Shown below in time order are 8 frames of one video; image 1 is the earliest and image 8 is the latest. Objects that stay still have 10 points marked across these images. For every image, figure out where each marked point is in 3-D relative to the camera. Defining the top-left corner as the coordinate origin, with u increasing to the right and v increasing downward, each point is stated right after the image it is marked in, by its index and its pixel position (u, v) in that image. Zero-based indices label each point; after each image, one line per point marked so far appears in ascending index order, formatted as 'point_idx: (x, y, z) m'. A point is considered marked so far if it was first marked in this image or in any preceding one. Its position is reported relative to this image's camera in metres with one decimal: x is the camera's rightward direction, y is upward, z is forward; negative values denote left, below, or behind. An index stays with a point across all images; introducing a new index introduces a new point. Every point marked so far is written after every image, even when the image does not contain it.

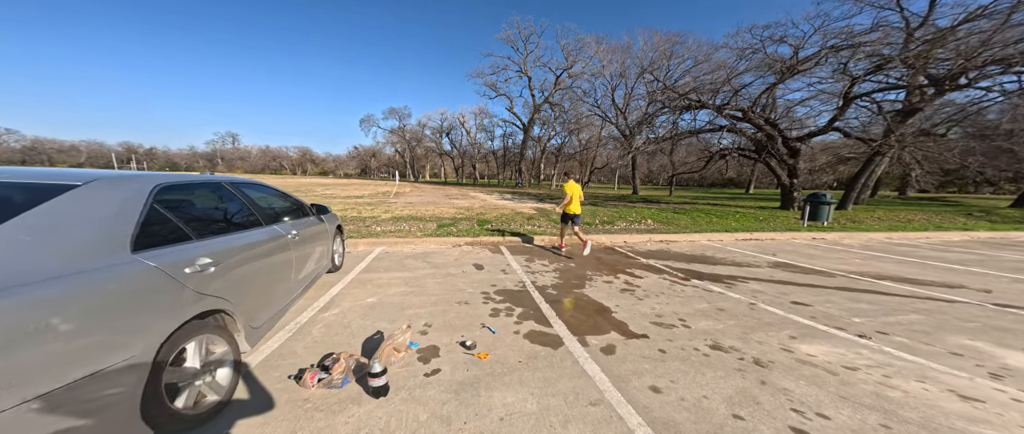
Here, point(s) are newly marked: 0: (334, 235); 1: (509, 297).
0: (-3.0, -0.3, +5.1) m
1: (0.0, -1.2, +4.7) m
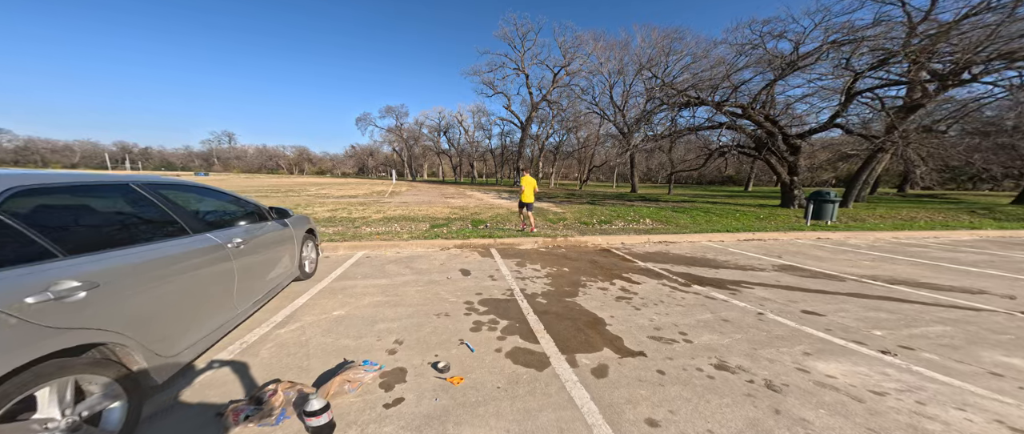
0: (-3.2, -0.4, +4.7) m
1: (-0.2, -1.2, +4.3) m
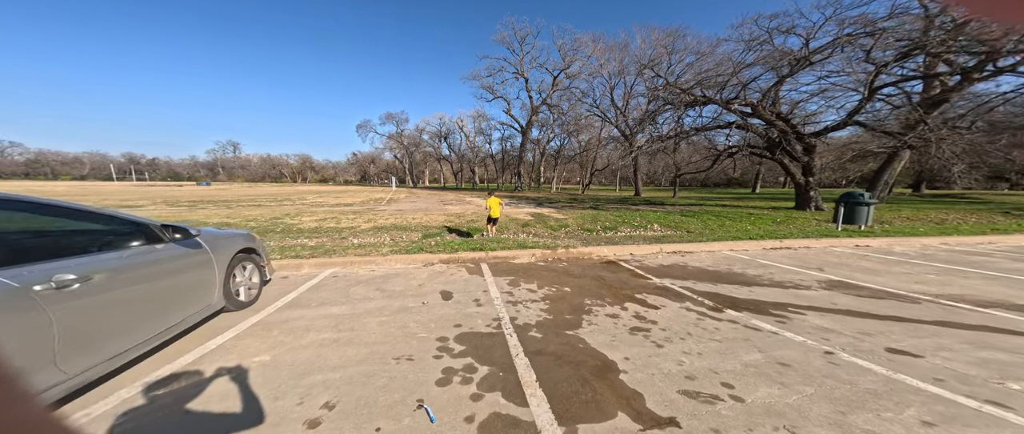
0: (-3.4, -0.6, +3.8) m
1: (-0.4, -1.4, +3.3) m
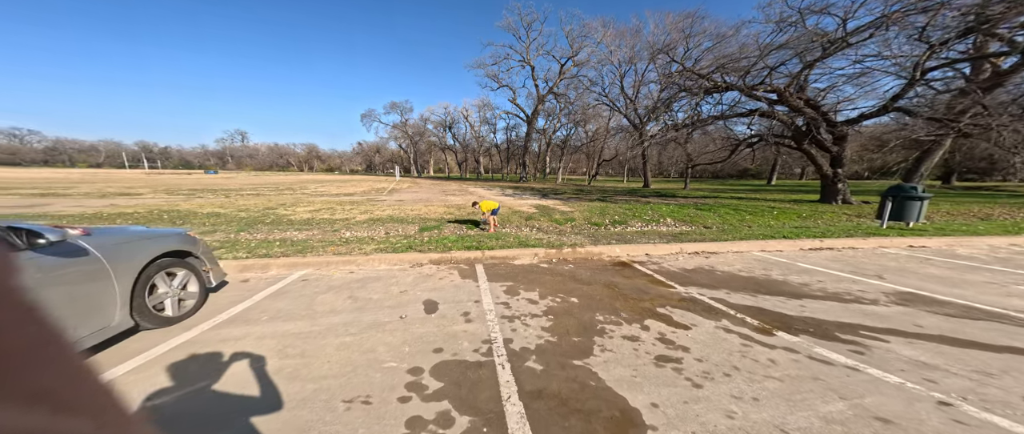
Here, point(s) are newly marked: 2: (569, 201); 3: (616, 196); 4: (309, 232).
0: (-3.4, -0.5, +3.1) m
1: (-0.5, -1.4, +2.6) m
2: (+2.9, +0.8, +16.2) m
3: (+6.2, +1.2, +18.8) m
4: (-6.1, -0.4, +9.4) m
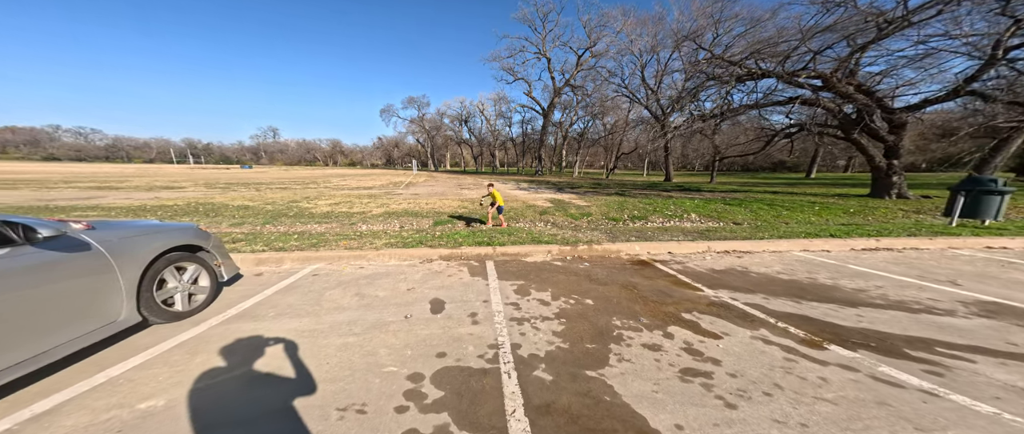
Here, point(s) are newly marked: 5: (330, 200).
0: (-3.3, -0.5, +3.0) m
1: (-0.4, -1.4, +2.4) m
2: (+3.7, +1.1, +15.7) m
3: (+7.1, +1.5, +18.2) m
4: (-5.7, -0.2, +9.5) m
5: (-9.4, +0.9, +16.1) m
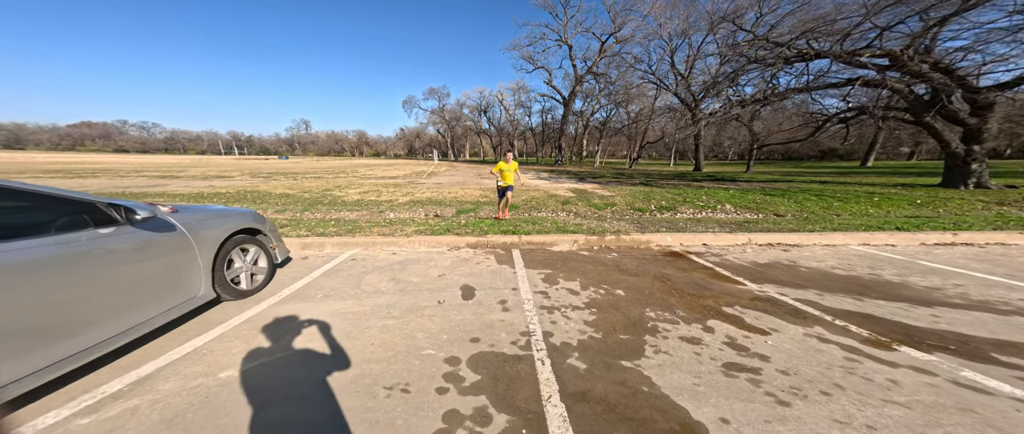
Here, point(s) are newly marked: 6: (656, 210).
0: (-3.0, -0.3, +3.3) m
1: (-0.2, -1.3, +2.4) m
2: (+5.0, +1.6, +15.3) m
3: (+8.6, +2.1, +17.5) m
4: (-4.9, +0.1, +9.9) m
5: (-8.1, +1.5, +16.7) m
6: (+4.2, +0.2, +8.9) m
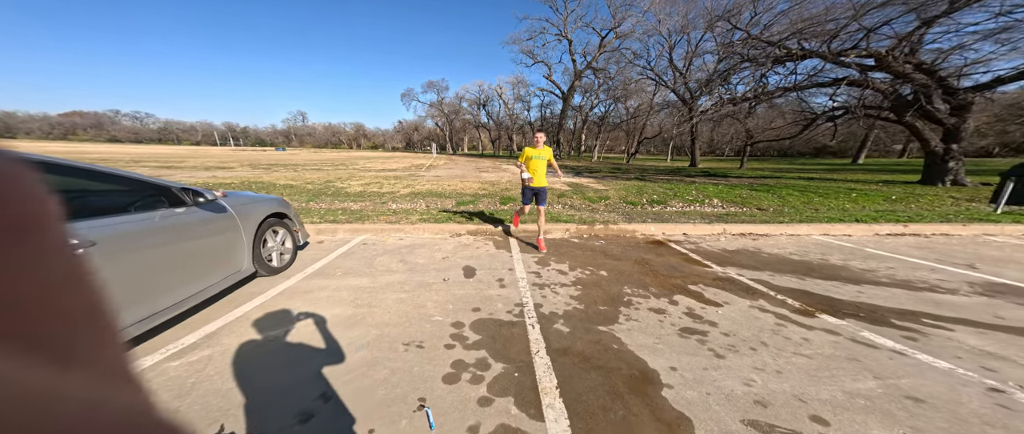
0: (-3.0, -0.2, +3.7) m
1: (-0.2, -1.1, +2.9) m
2: (+4.9, +1.9, +15.8) m
3: (+8.5, +2.4, +18.0) m
4: (-4.9, +0.4, +10.4) m
5: (-8.2, +2.0, +17.1) m
6: (+4.1, +0.4, +9.4) m
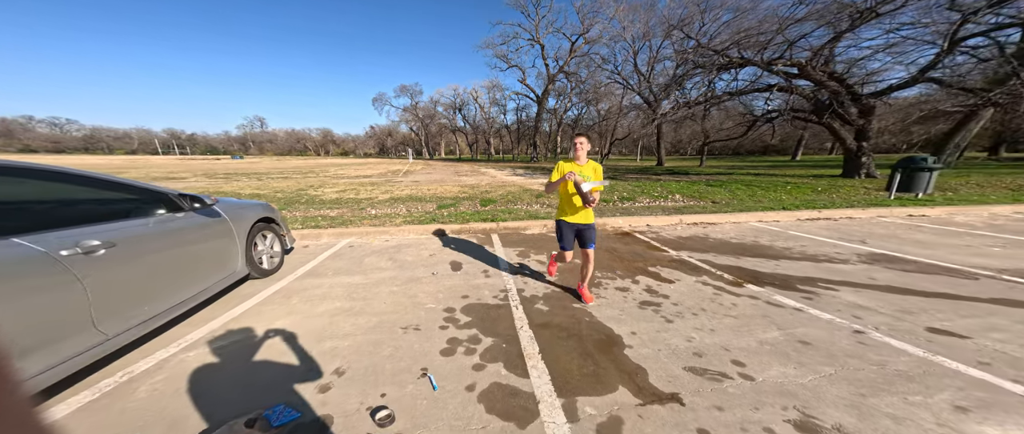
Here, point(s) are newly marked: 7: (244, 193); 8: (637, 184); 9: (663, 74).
0: (-3.3, -0.2, +3.9) m
1: (-0.3, -1.1, +3.3) m
2: (+3.7, +2.0, +16.6) m
3: (+7.1, +2.6, +19.0) m
4: (-5.7, +0.2, +10.4) m
5: (-9.5, +1.6, +16.9) m
6: (+3.4, +0.5, +10.1) m
7: (-12.6, +1.1, +14.8) m
8: (+5.6, +1.5, +13.9) m
9: (+7.9, +7.5, +16.4) m
